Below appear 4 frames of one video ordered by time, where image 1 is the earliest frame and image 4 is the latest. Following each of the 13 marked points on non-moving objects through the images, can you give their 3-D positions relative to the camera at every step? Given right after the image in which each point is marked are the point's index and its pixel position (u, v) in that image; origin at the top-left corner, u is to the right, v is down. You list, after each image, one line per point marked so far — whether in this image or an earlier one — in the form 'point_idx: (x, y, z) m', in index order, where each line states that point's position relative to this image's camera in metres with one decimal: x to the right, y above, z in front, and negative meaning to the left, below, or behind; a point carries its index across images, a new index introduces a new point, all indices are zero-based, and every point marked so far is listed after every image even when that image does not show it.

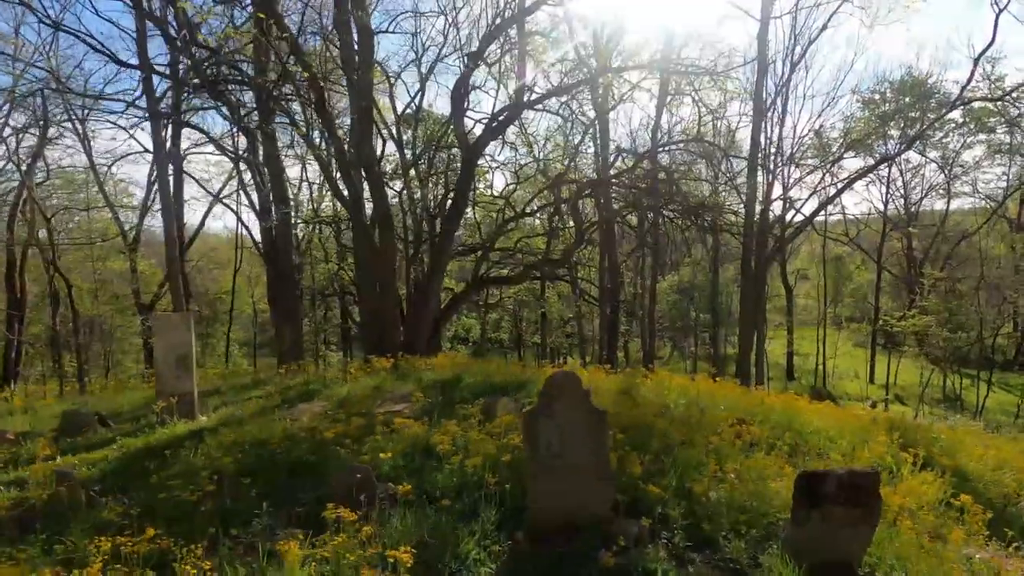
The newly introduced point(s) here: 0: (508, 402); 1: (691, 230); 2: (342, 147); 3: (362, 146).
0: (-0.1, -1.0, +6.1) m
1: (+3.0, +1.0, +13.0) m
2: (-2.6, +2.0, +11.3) m
3: (-2.3, +2.0, +11.1) m
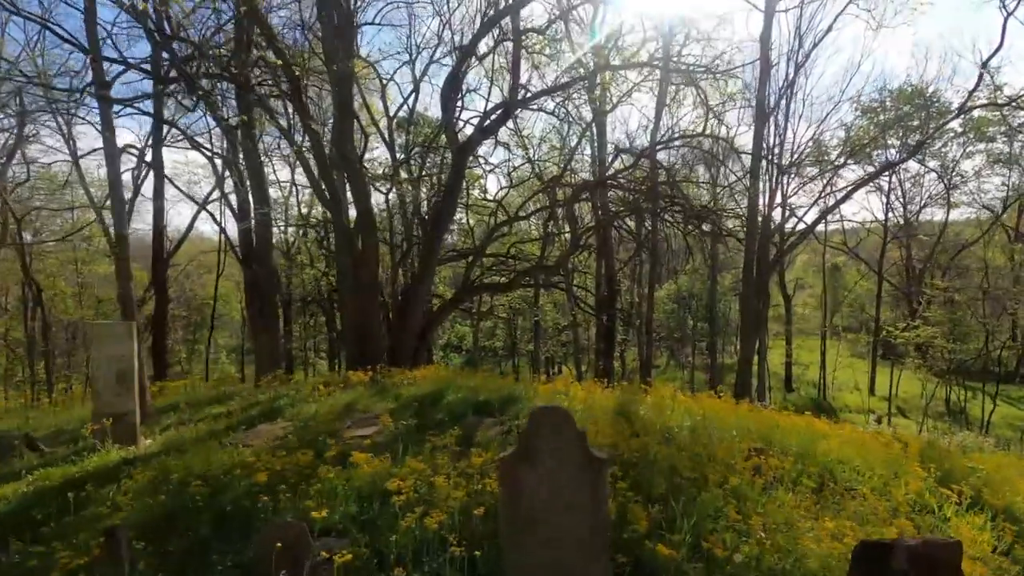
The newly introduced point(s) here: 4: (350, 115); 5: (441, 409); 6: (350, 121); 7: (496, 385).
0: (-0.2, -1.0, +5.4) m
1: (+2.9, +0.8, +12.3) m
2: (-2.7, +1.9, +10.6) m
3: (-2.4, +1.9, +10.4) m
4: (-2.3, +2.4, +10.6) m
5: (-0.6, -1.0, +6.1) m
6: (-2.3, +2.2, +10.5) m
7: (-0.2, -1.1, +8.5) m
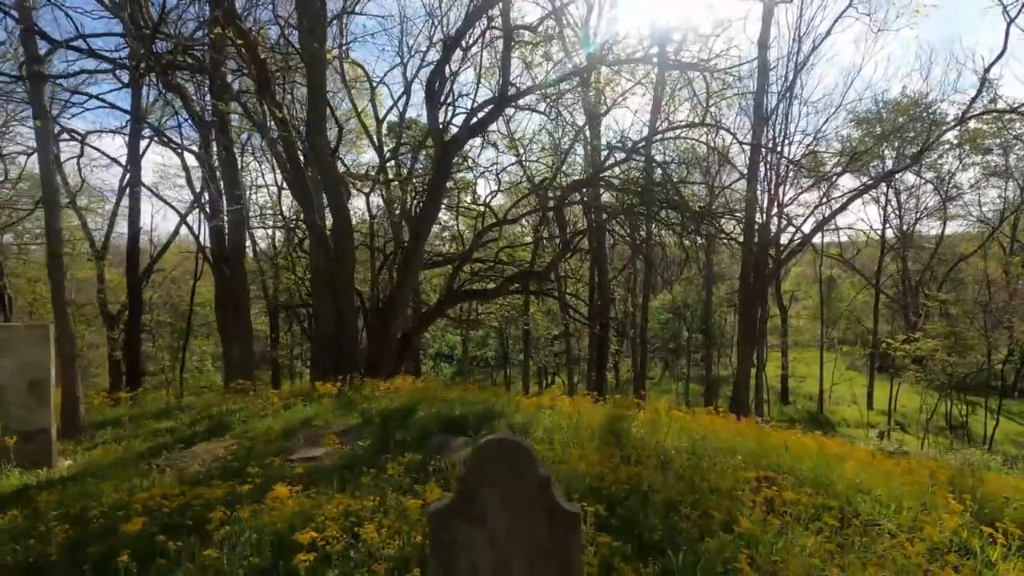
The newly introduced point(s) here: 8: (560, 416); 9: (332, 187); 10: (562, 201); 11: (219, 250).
0: (-0.4, -1.0, +4.7) m
1: (+2.7, +0.7, +11.7) m
2: (-2.9, +1.9, +9.9) m
3: (-2.6, +1.9, +9.7) m
4: (-2.4, +2.3, +9.9) m
5: (-0.8, -1.0, +5.4) m
6: (-2.5, +2.2, +9.8) m
7: (-0.4, -1.1, +7.8) m
8: (+0.4, -1.0, +6.3) m
9: (-2.4, +1.3, +10.0) m
10: (+0.8, +1.4, +12.3) m
11: (-4.9, +0.6, +13.0) m
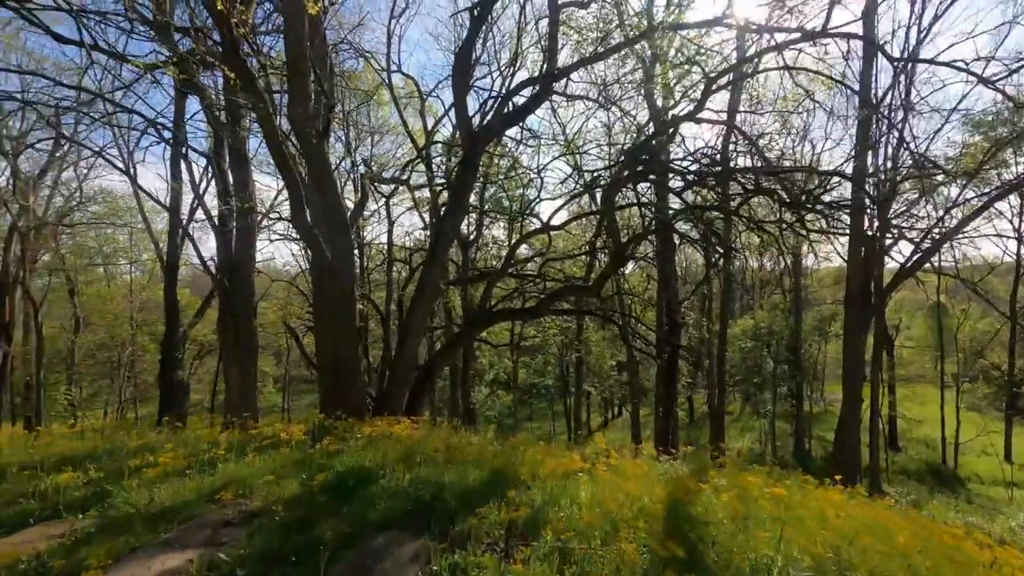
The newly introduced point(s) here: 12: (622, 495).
0: (-0.5, -1.0, +2.6) m
1: (+3.3, +0.5, +9.3) m
2: (-2.4, +1.7, +8.1) m
3: (-2.1, +1.7, +7.9) m
4: (-2.0, +2.2, +8.1) m
5: (-0.8, -1.0, +3.3) m
6: (-2.0, +2.0, +8.0) m
7: (-0.2, -1.2, +5.7) m
8: (+0.4, -1.1, +4.1) m
9: (-2.0, +1.1, +8.1) m
10: (+1.4, +1.1, +10.1) m
11: (-4.2, +0.4, +11.3) m
12: (+0.6, -1.1, +3.9) m
